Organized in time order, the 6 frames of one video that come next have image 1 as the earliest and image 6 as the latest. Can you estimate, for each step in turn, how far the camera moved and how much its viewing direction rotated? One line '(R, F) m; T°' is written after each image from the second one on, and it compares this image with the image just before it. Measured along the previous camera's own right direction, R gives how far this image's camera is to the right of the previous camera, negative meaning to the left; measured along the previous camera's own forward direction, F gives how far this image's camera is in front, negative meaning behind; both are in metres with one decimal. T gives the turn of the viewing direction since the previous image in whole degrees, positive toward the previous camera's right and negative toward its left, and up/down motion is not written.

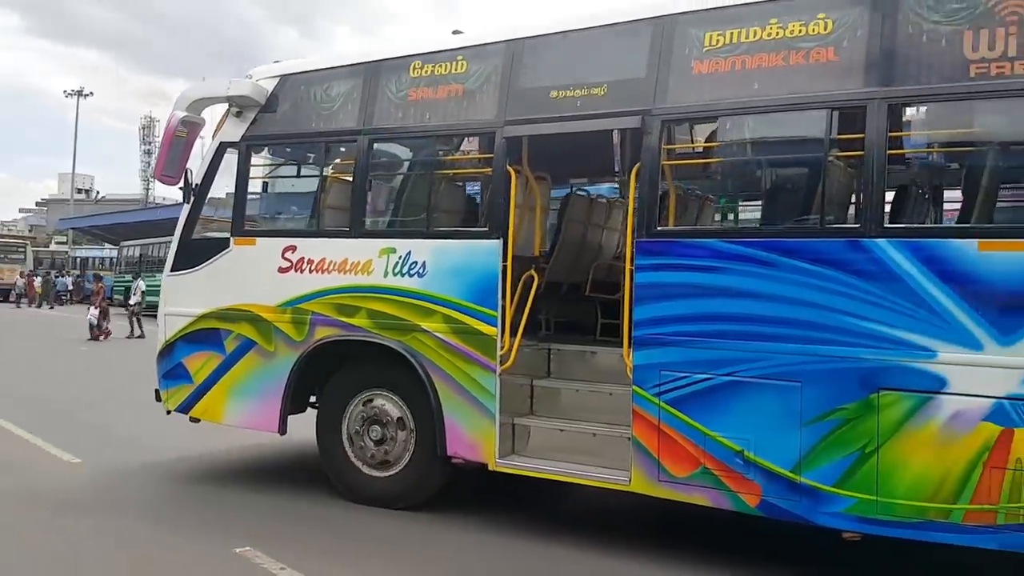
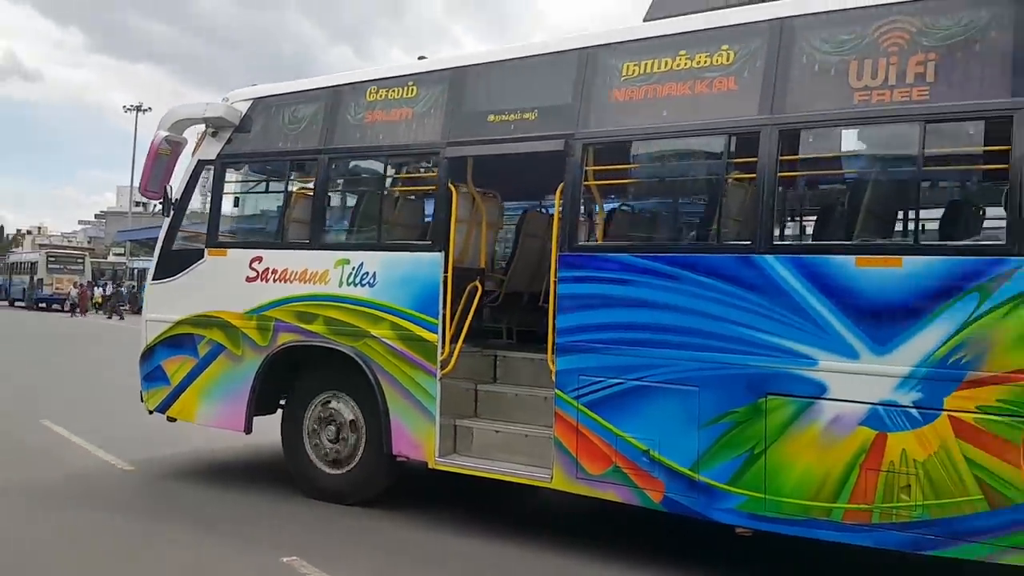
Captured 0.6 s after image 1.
(+0.7, -0.4) m; -2°
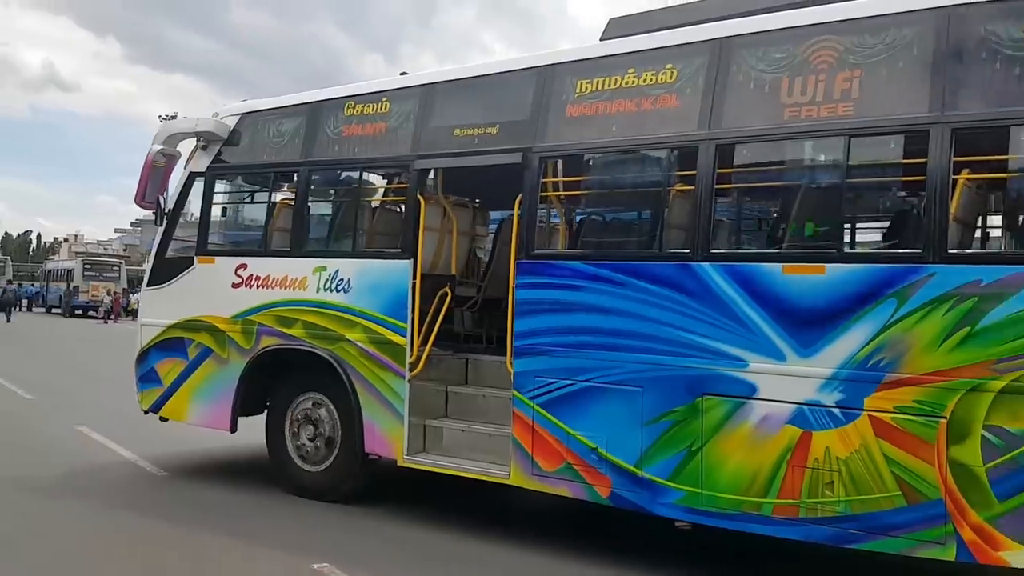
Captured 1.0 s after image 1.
(+0.4, -0.3) m; -2°
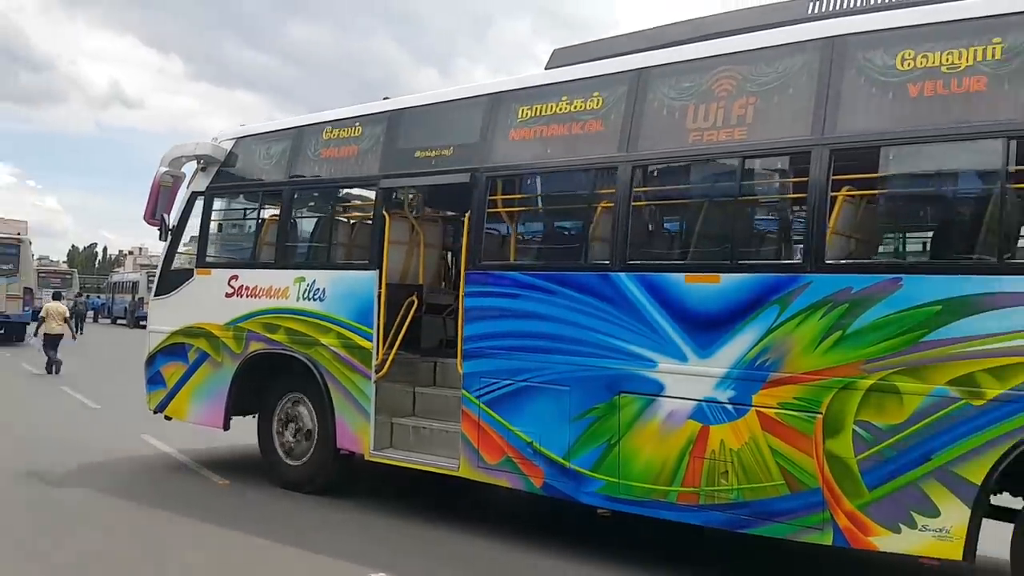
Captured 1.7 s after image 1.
(+0.8, -0.5) m; -3°
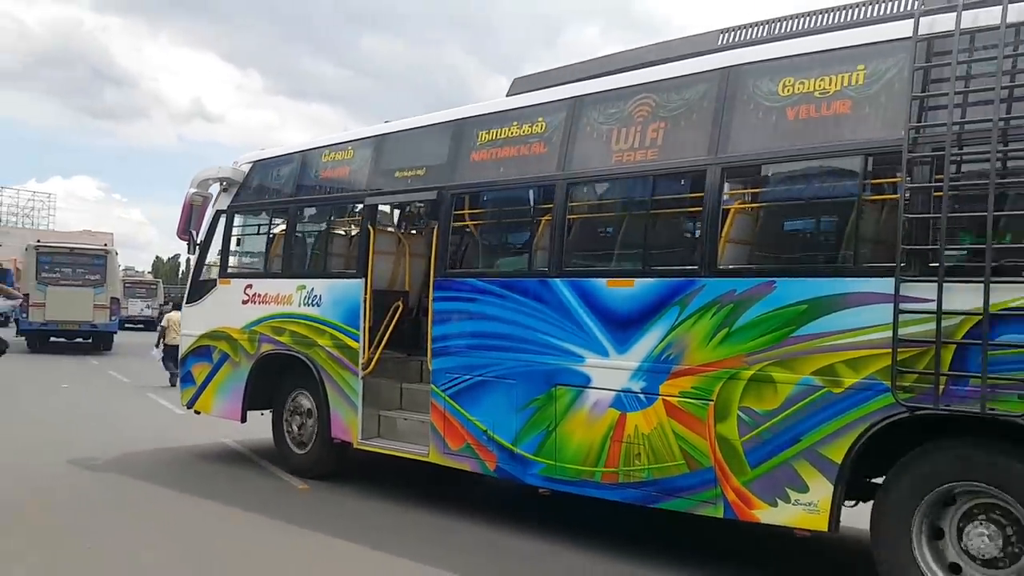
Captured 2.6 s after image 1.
(+0.9, -0.7) m; -5°
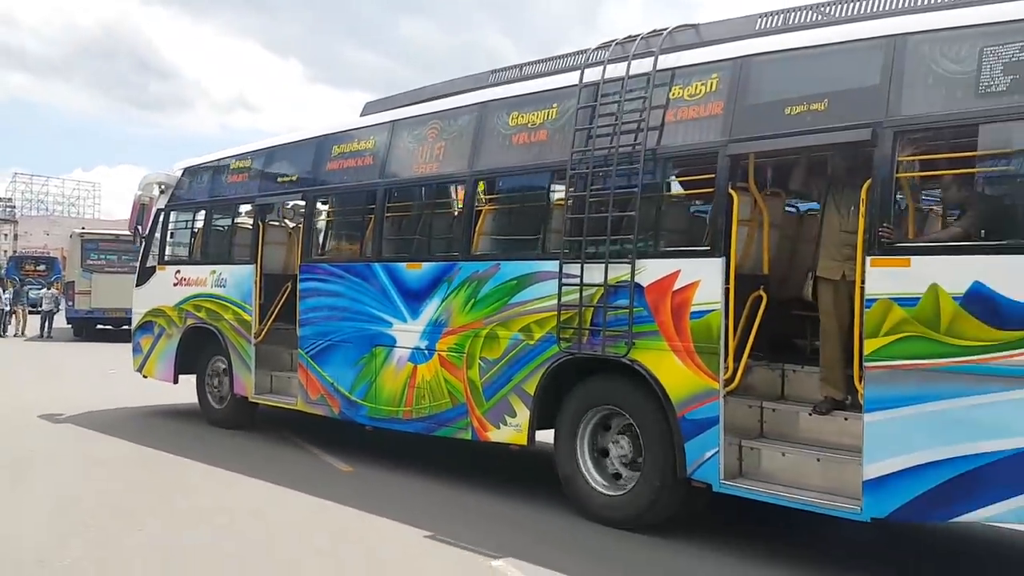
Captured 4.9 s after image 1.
(+2.0, -1.7) m; -2°
